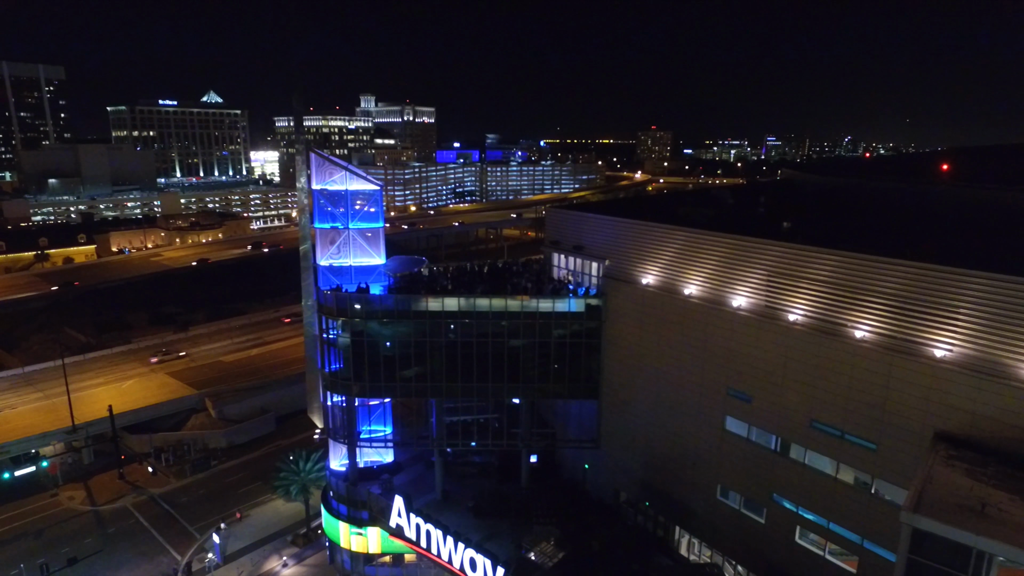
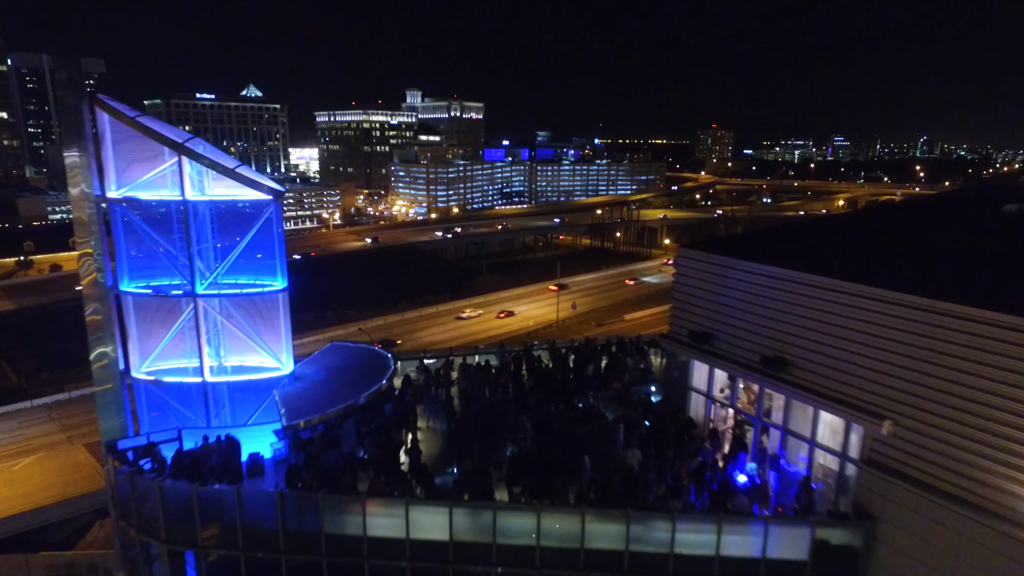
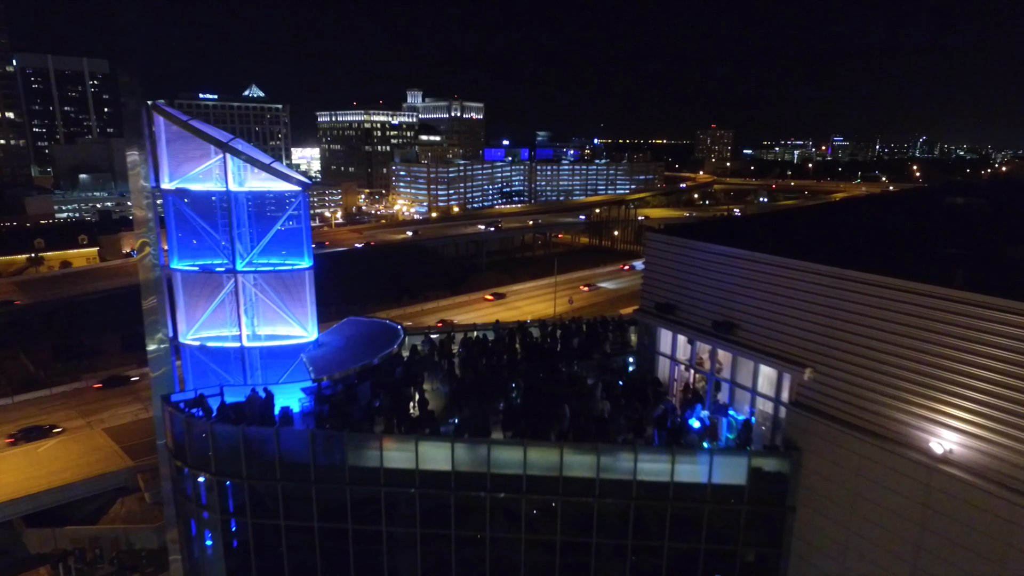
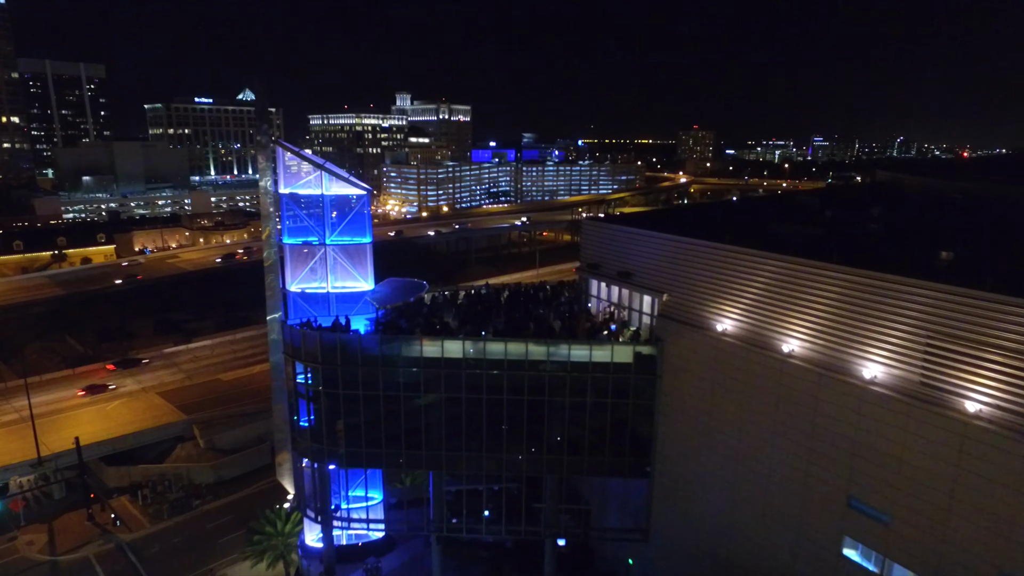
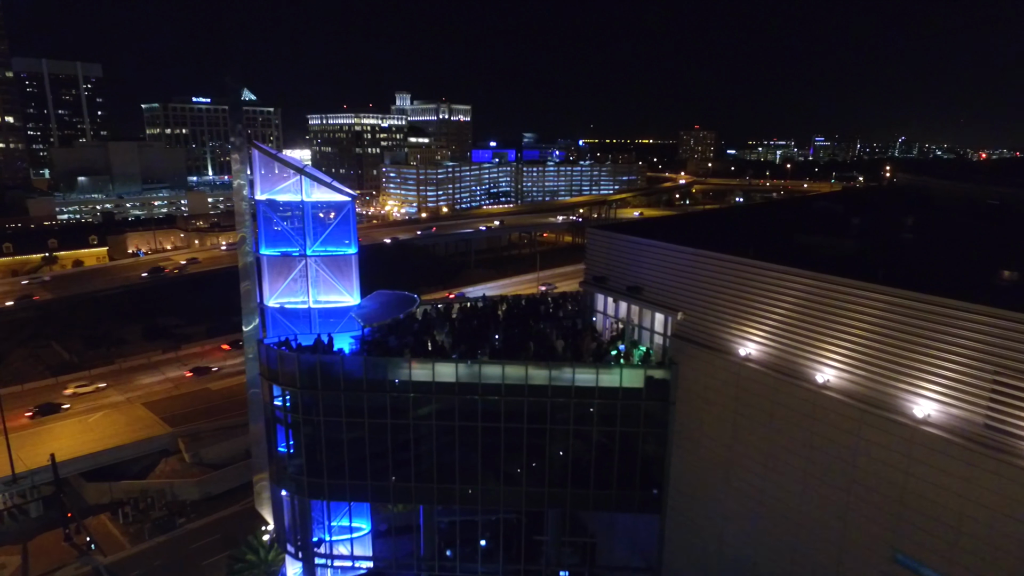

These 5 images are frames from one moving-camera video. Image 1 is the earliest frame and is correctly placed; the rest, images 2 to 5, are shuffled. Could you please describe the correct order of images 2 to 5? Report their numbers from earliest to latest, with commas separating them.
4, 5, 3, 2
